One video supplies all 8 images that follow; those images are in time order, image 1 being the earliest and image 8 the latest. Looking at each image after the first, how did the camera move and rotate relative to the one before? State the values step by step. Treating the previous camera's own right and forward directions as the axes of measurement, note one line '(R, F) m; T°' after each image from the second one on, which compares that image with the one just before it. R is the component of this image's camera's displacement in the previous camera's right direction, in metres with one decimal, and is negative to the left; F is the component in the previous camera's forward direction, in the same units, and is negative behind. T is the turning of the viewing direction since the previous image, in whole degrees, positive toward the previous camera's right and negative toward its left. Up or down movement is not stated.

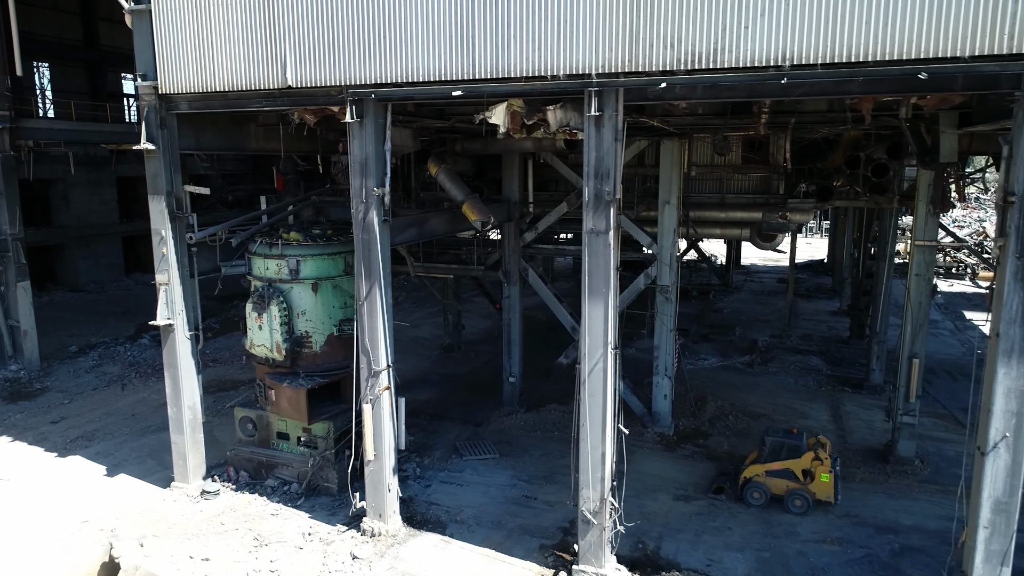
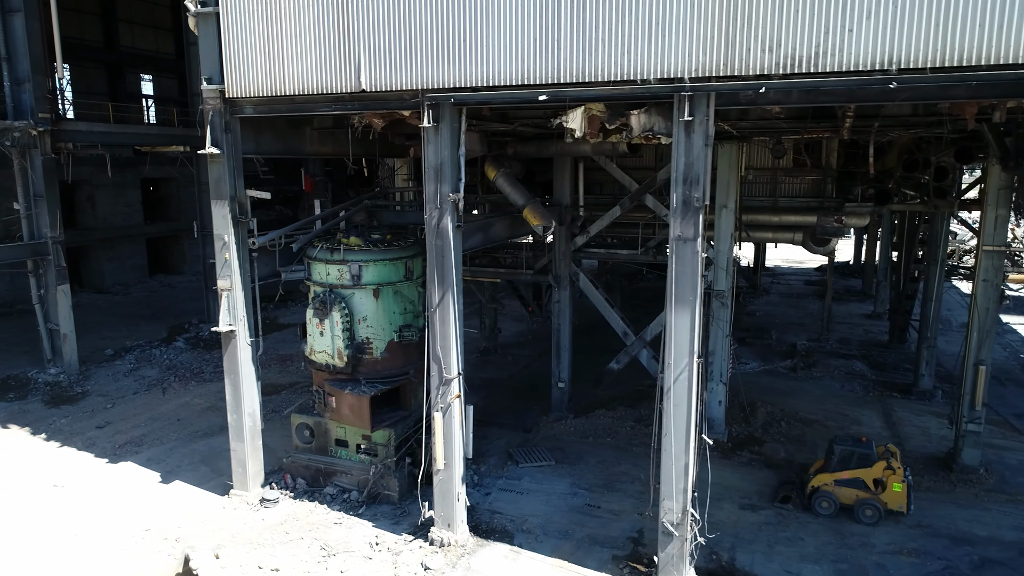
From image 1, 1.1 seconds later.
(-0.9, +0.1) m; 0°
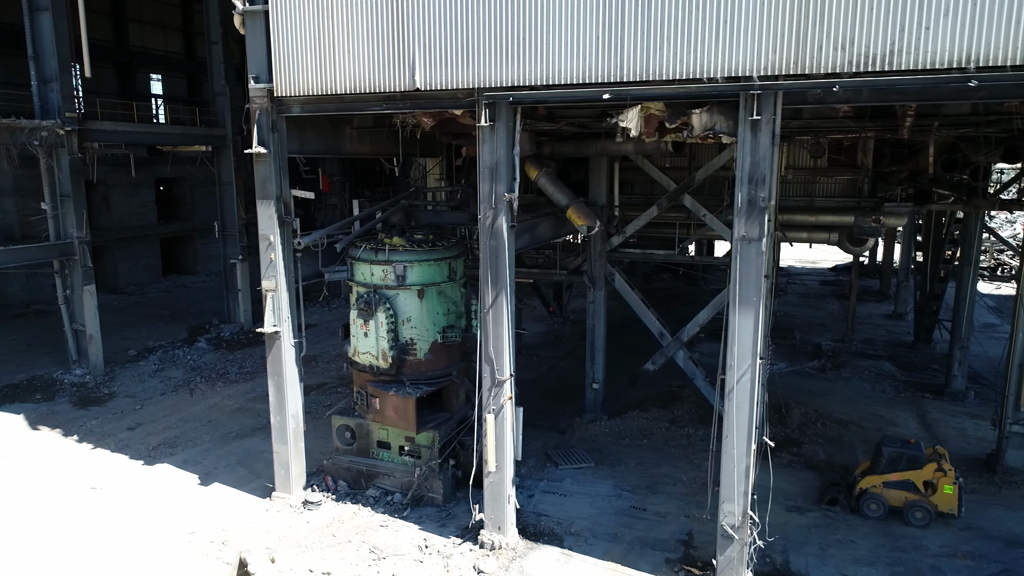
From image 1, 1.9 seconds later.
(-0.7, +0.1) m; 0°
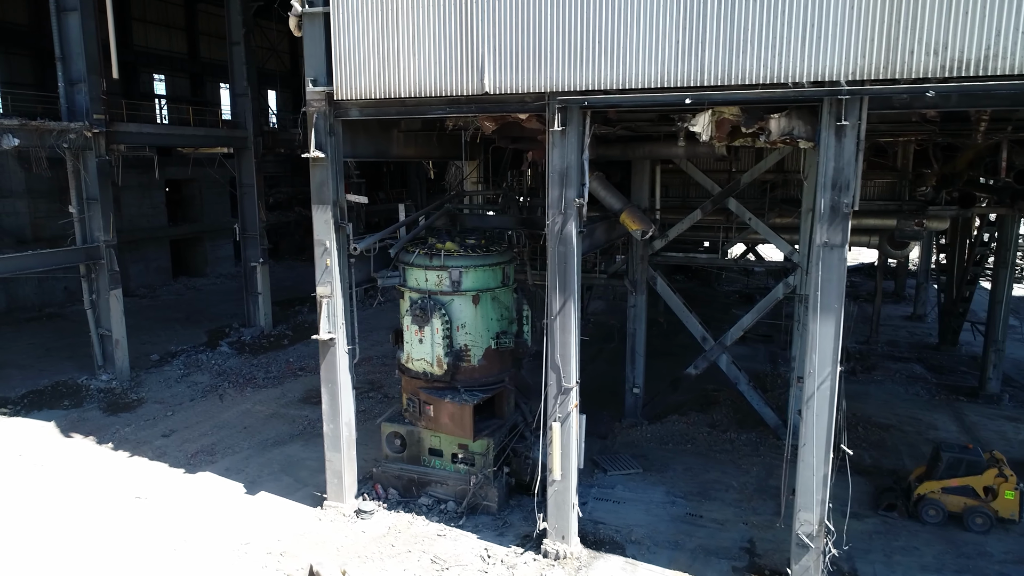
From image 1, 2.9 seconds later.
(-0.9, +0.1) m; +1°
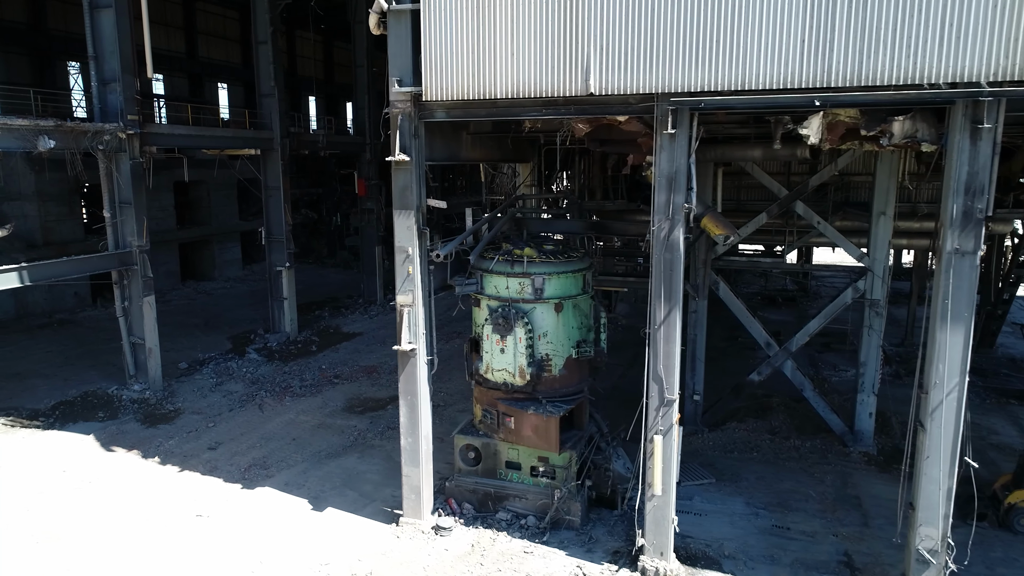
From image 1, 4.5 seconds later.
(-1.4, +0.4) m; +1°
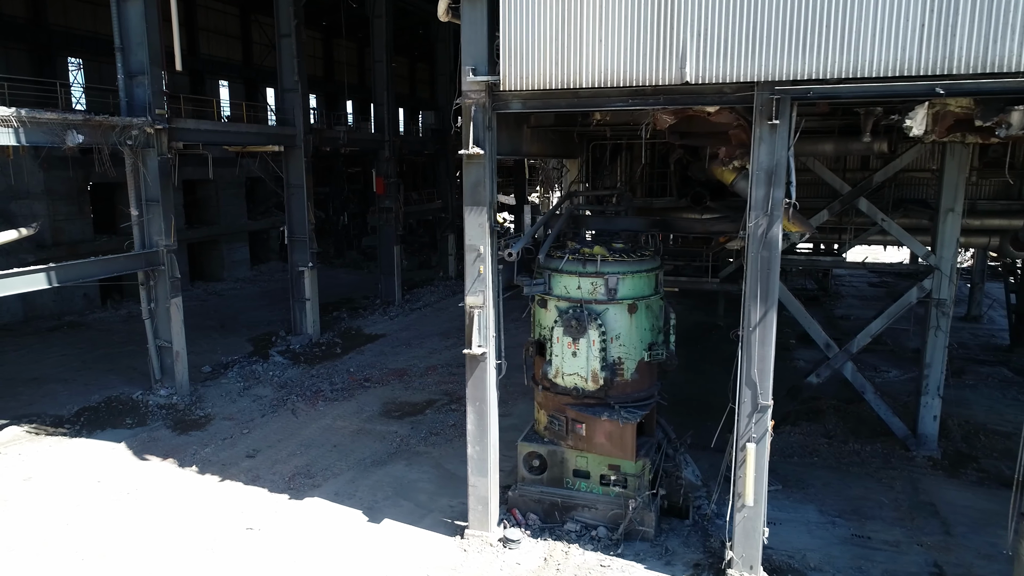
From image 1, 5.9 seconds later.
(-1.1, +0.5) m; +1°
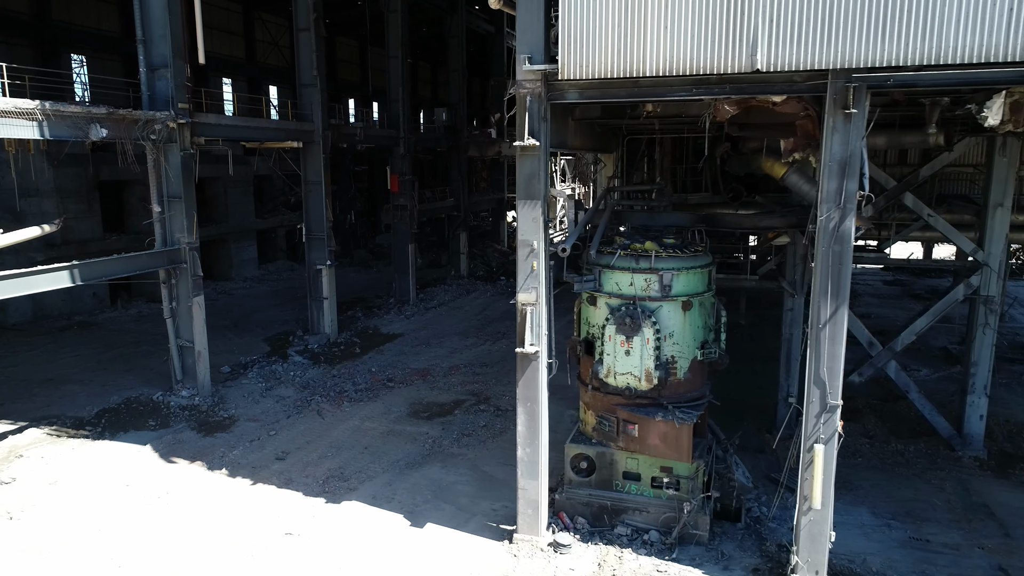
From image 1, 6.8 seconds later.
(-0.7, +0.3) m; 0°
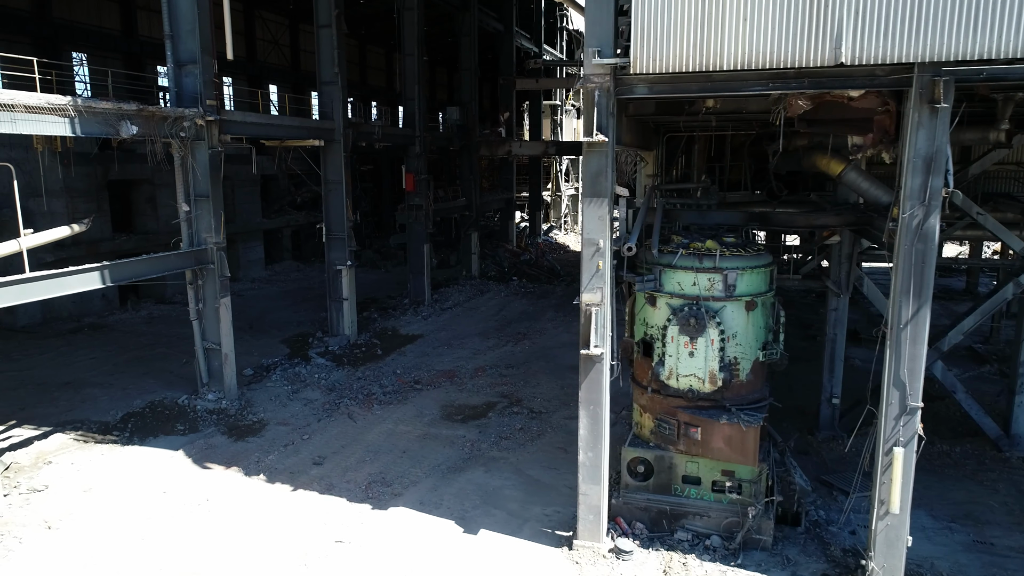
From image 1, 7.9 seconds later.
(-0.9, +0.2) m; +1°
